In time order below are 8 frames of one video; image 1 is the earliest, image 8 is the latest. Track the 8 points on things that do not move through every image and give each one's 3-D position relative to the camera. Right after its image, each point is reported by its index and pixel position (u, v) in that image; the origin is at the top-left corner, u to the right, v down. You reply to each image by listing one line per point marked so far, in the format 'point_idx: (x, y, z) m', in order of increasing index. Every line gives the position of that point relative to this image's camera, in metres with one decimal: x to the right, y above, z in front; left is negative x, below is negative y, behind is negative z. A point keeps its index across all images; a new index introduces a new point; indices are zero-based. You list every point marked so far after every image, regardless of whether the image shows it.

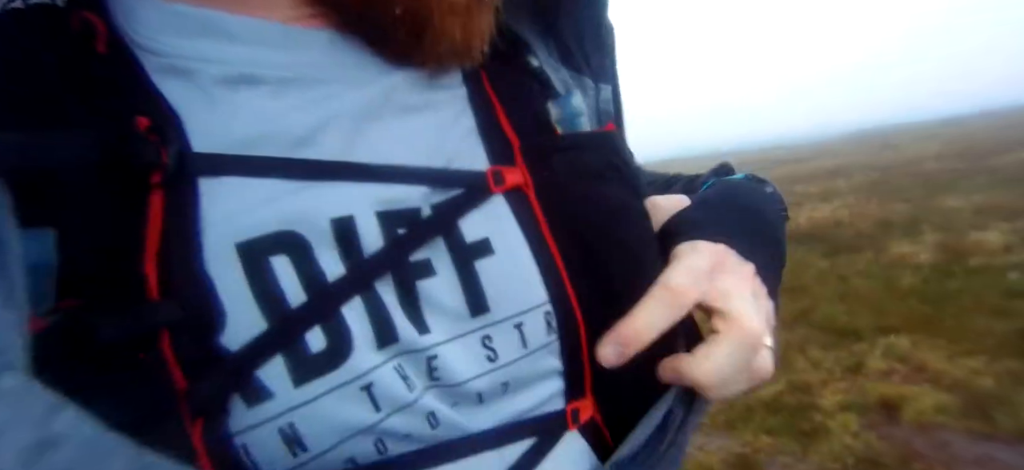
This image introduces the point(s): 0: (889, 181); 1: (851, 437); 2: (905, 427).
0: (+14.2, +2.1, +17.9) m
1: (+3.8, -2.3, +5.3) m
2: (+4.5, -2.2, +5.4) m
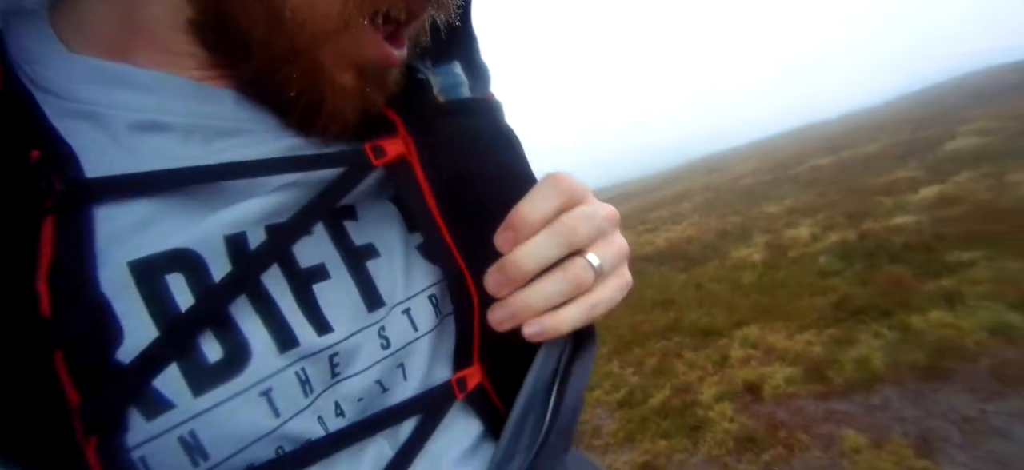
0: (+9.2, +1.6, +20.9) m
1: (+2.7, -2.3, +5.9) m
2: (+3.3, -2.2, +6.1) m
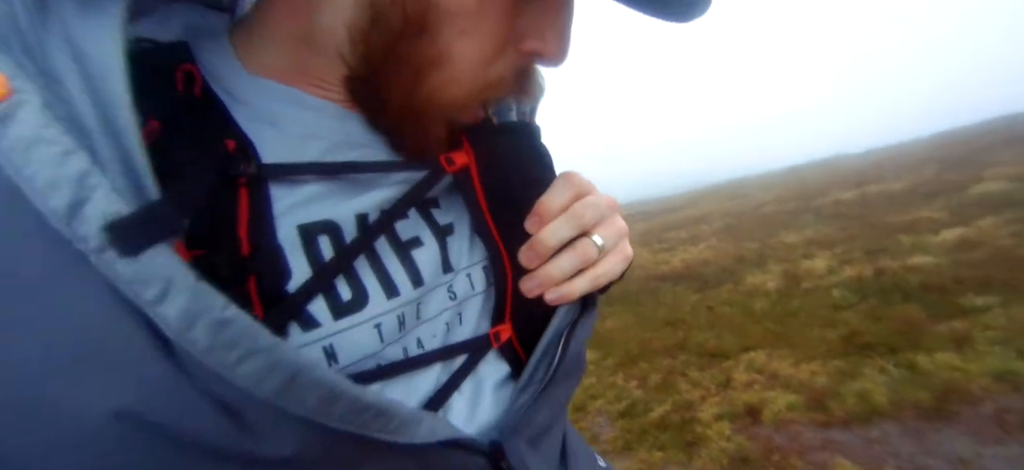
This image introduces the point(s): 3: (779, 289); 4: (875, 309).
0: (+10.1, +0.5, +20.9) m
1: (+2.7, -2.6, +6.0) m
2: (+3.3, -2.5, +6.2) m
3: (+6.4, -1.3, +11.3) m
4: (+6.7, -1.4, +8.8) m
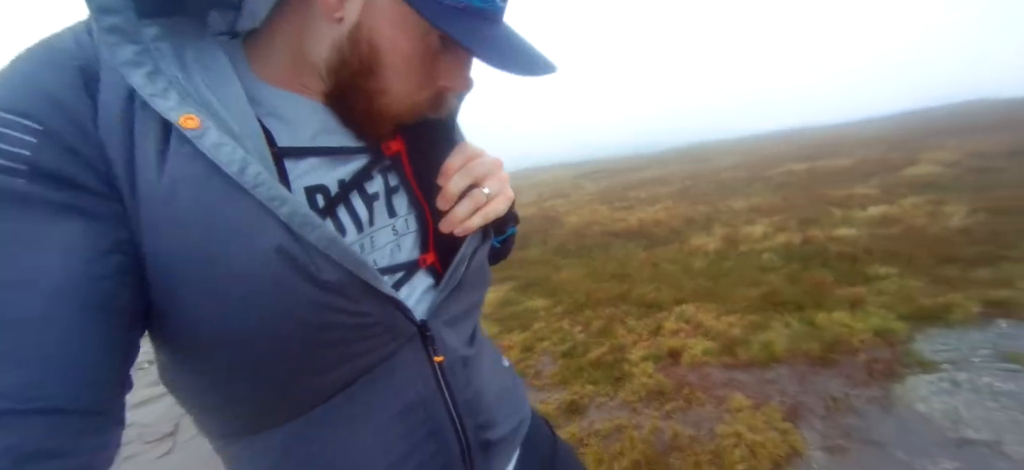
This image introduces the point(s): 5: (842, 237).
0: (+8.5, +2.2, +21.9) m
1: (+2.0, -2.1, +7.0) m
2: (+2.6, -2.0, +7.2) m
3: (+5.4, -0.4, +12.3) m
4: (+5.9, -0.8, +9.8) m
5: (+8.0, 0.0, +11.4) m
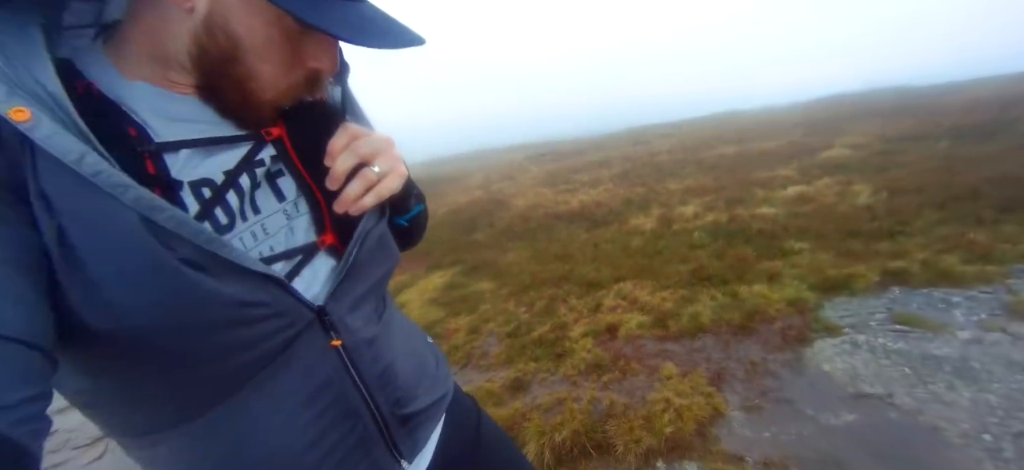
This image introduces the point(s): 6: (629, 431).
0: (+5.9, +3.1, +22.7) m
1: (+1.2, -1.8, +7.3) m
2: (+1.7, -1.7, +7.6) m
3: (+3.9, +0.1, +12.9) m
4: (+4.7, -0.3, +10.5) m
5: (+6.6, +0.5, +12.3) m
6: (+1.4, -2.3, +5.5) m
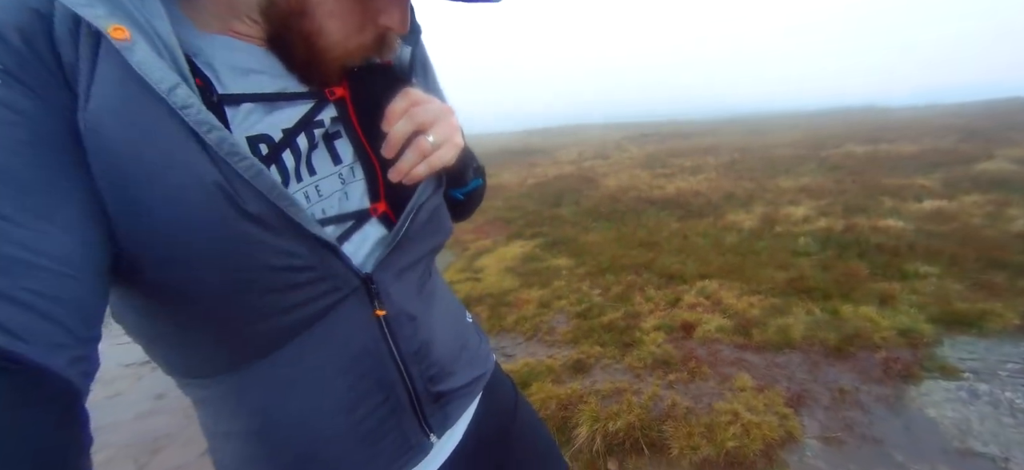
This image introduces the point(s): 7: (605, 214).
0: (+10.3, +3.3, +21.0) m
1: (+2.2, -1.7, +7.1) m
2: (+2.8, -1.6, +7.2) m
3: (+6.1, +0.1, +11.9) m
4: (+6.4, -0.5, +9.5) m
5: (+8.6, +0.1, +10.9) m
6: (+2.0, -2.2, +5.3) m
7: (+3.0, +0.7, +15.2) m
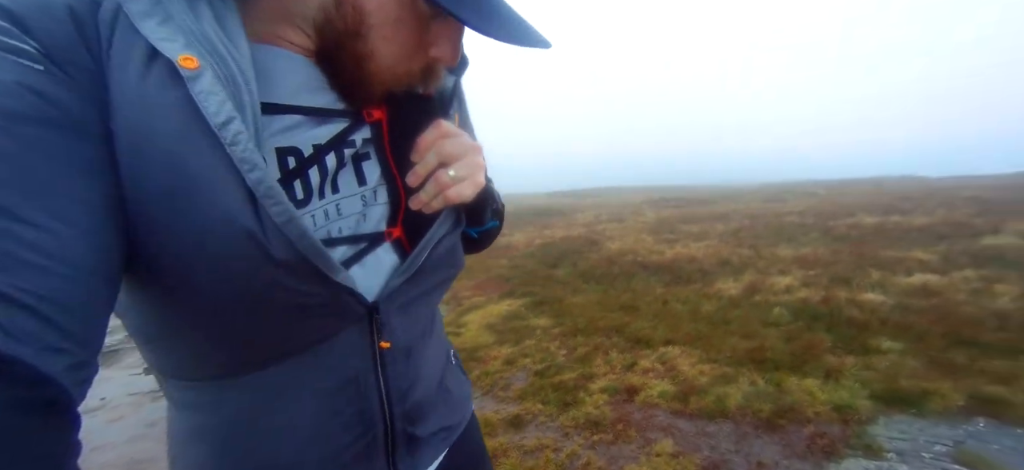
0: (+10.6, +0.3, +21.0) m
1: (+1.2, -2.7, +7.3) m
2: (+1.9, -2.7, +7.4) m
3: (+5.6, -1.6, +12.0) m
4: (+5.7, -2.0, +9.5) m
5: (+8.1, -1.5, +10.7) m
6: (+0.9, -3.0, +5.5) m
7: (+2.8, -1.4, +15.5) m
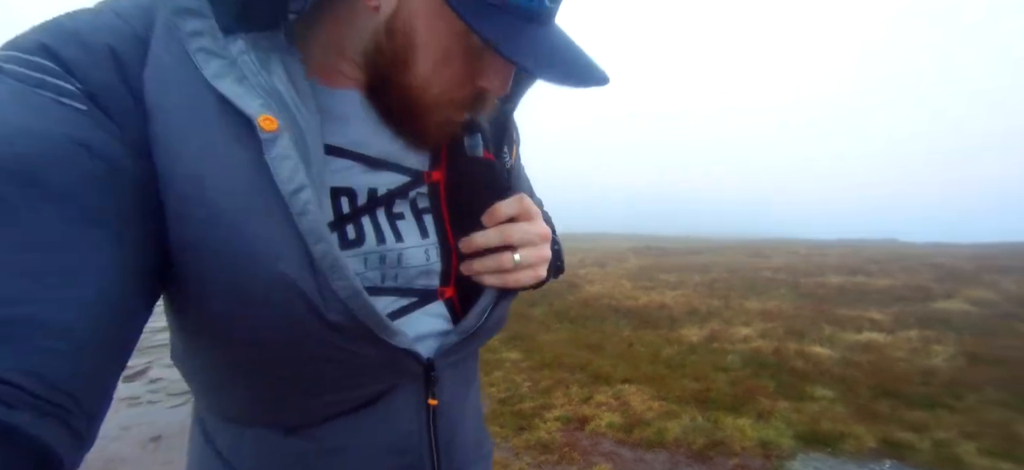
0: (+9.9, -2.1, +21.9) m
1: (+0.5, -3.4, +8.0) m
2: (+1.2, -3.4, +8.1) m
3: (+4.9, -2.9, +12.8) m
4: (+5.0, -3.1, +10.3) m
5: (+7.4, -2.9, +11.6) m
6: (+0.2, -3.5, +6.1) m
7: (+2.1, -2.8, +16.3) m
